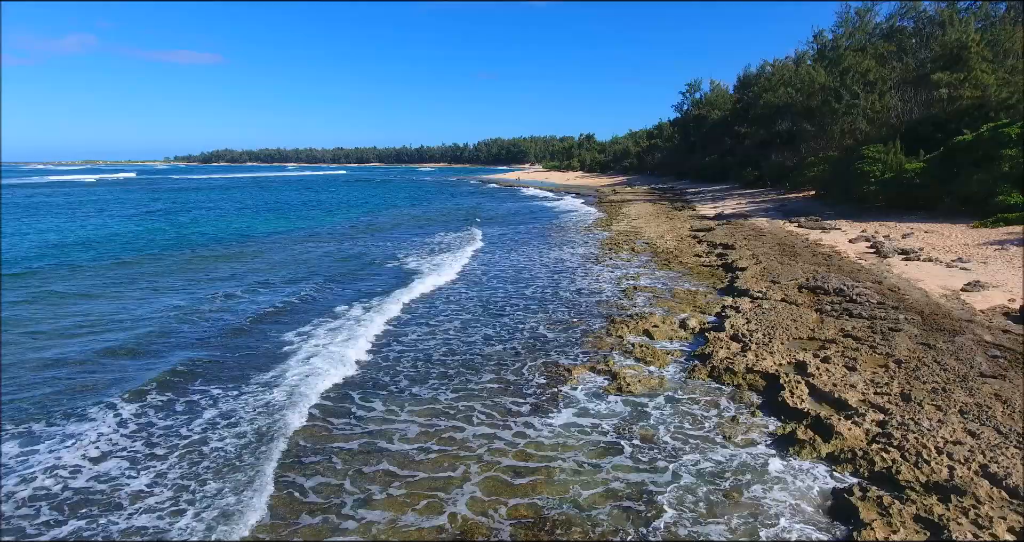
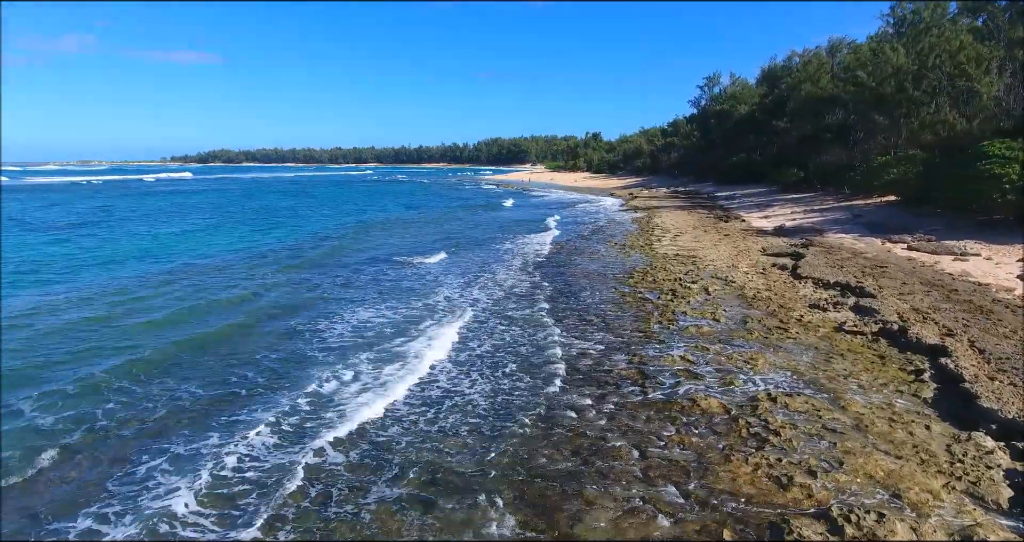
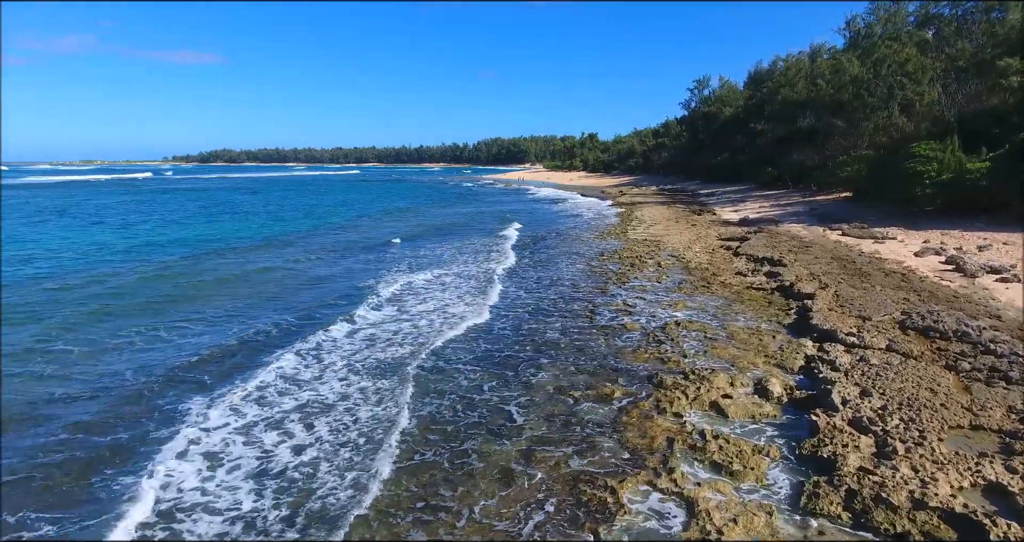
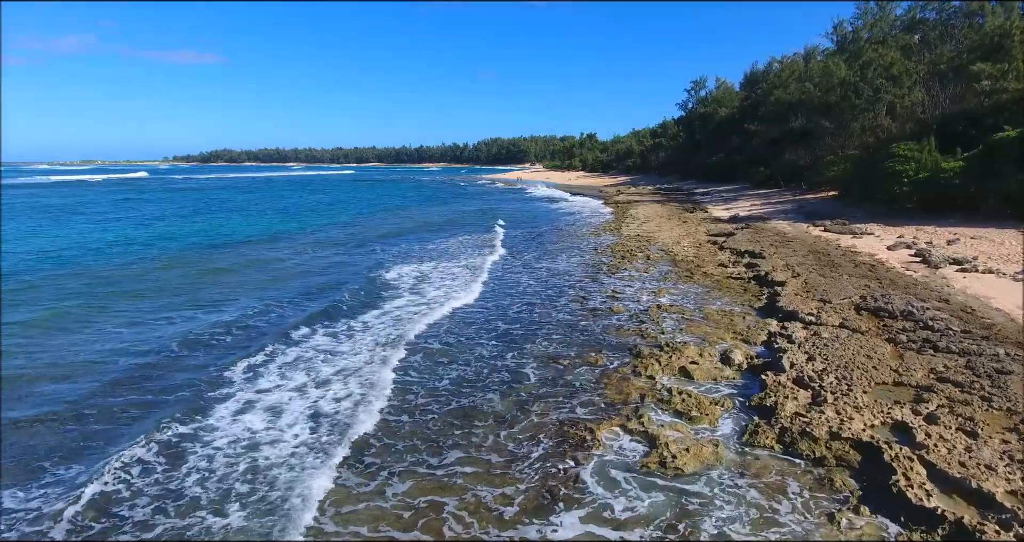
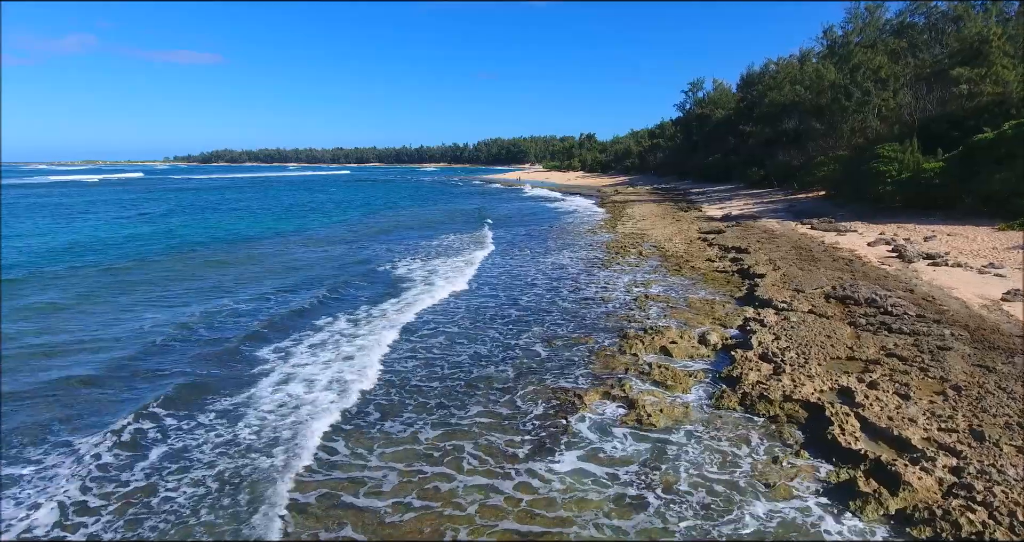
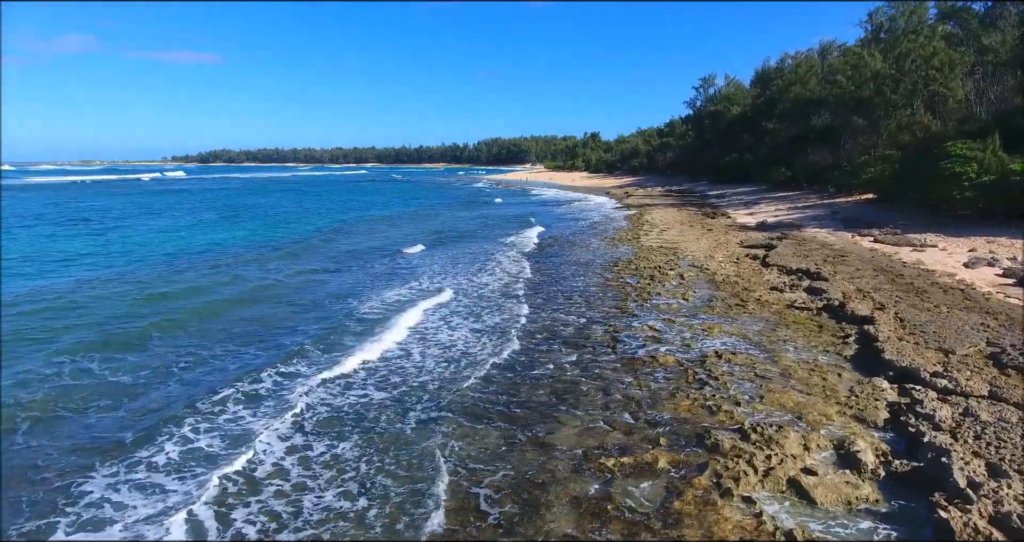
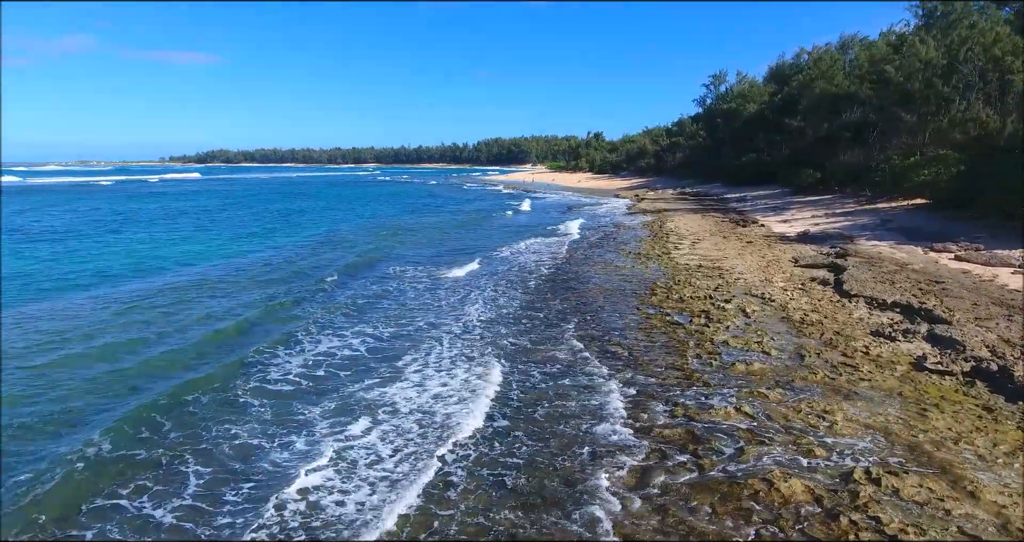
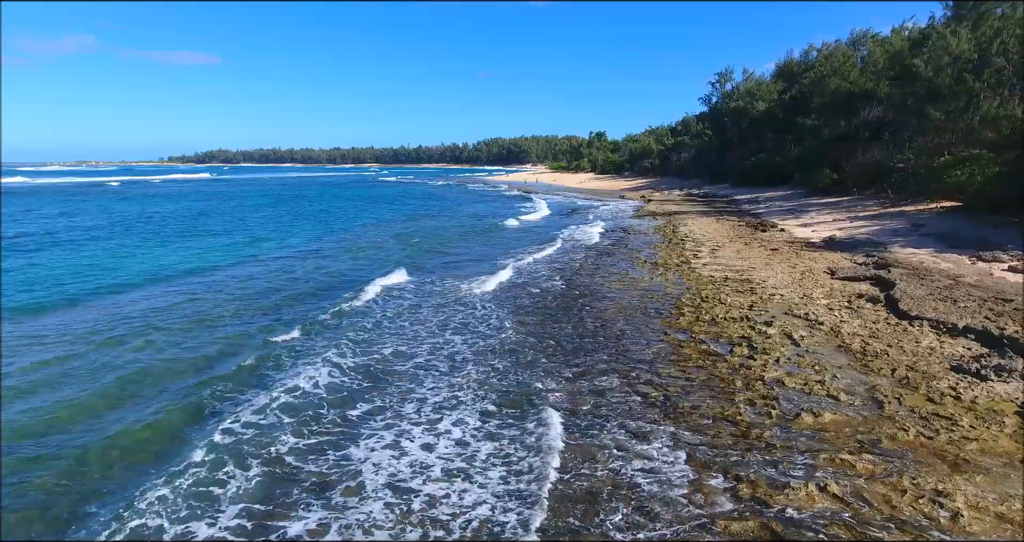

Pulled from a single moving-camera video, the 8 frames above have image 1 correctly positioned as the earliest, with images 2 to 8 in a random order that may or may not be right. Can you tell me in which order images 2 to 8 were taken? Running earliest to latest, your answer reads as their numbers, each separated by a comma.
5, 4, 3, 6, 2, 7, 8
